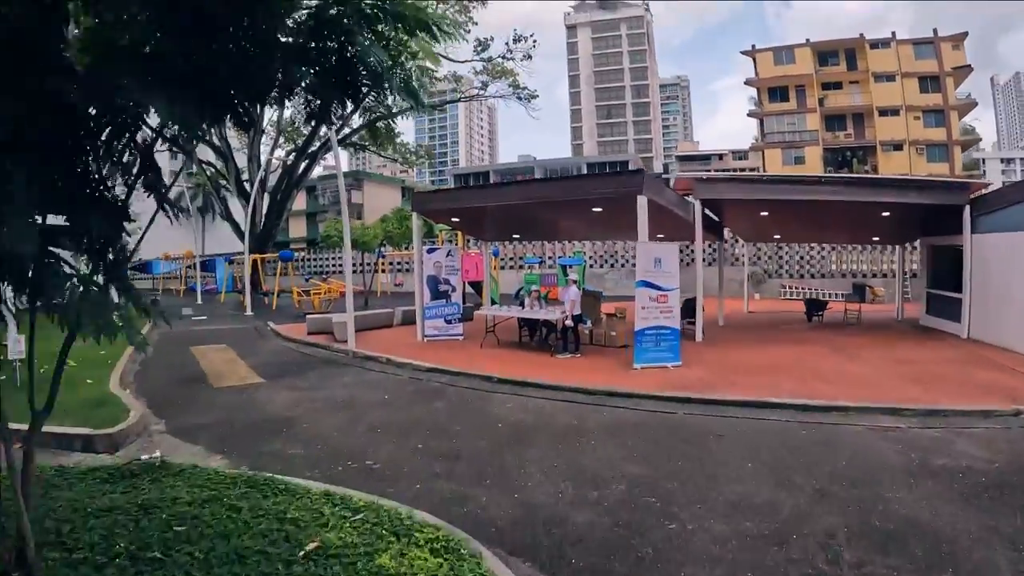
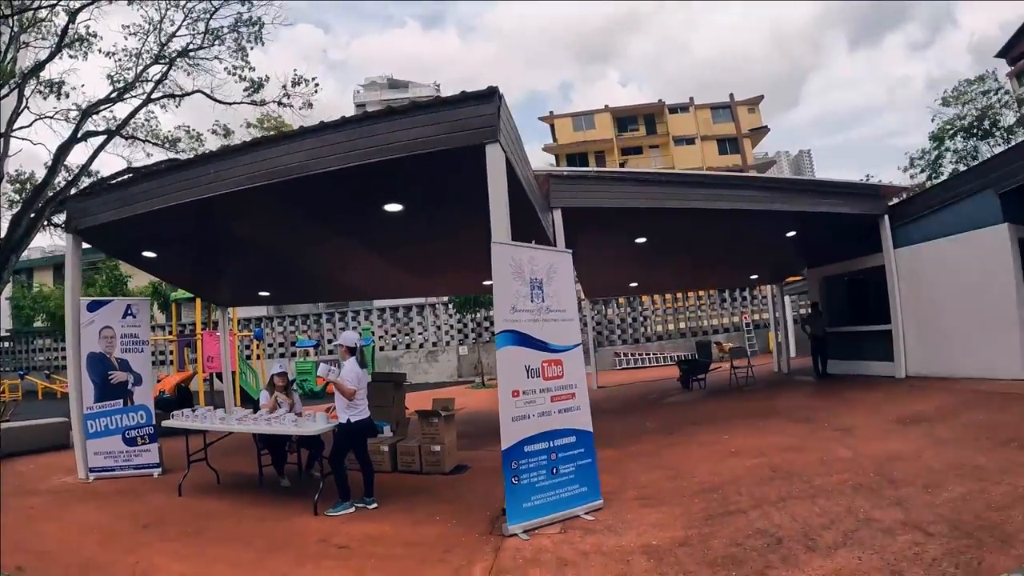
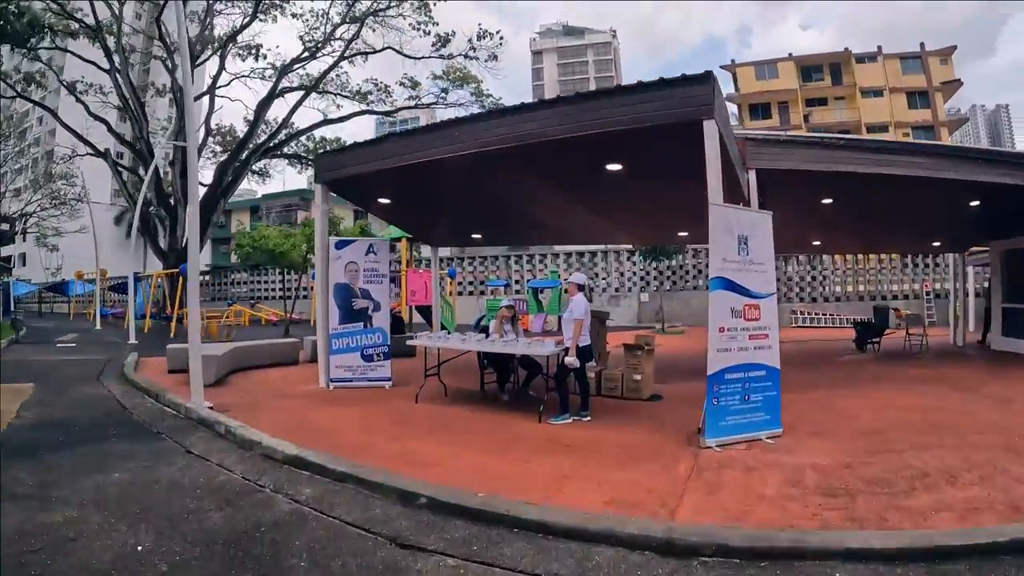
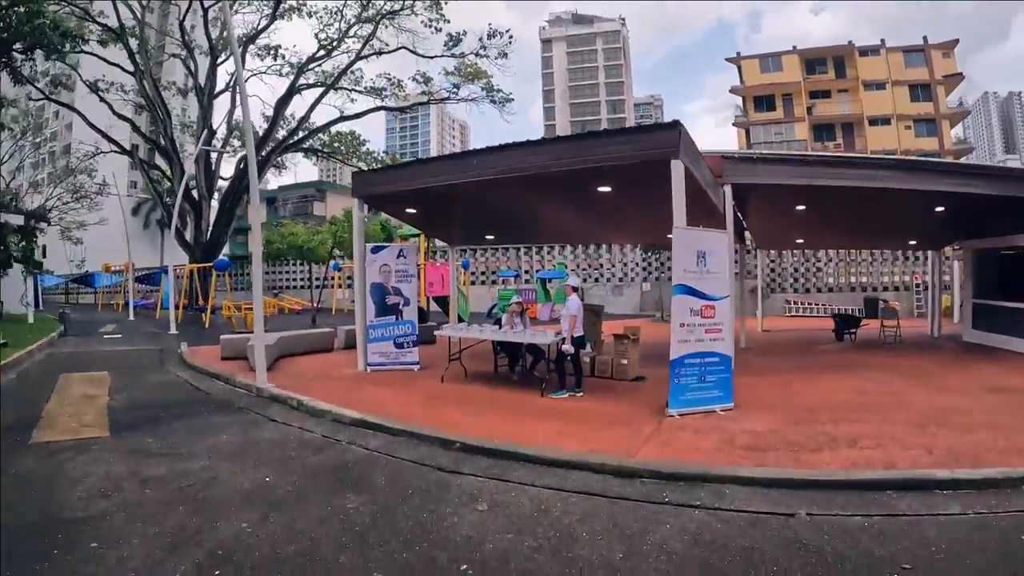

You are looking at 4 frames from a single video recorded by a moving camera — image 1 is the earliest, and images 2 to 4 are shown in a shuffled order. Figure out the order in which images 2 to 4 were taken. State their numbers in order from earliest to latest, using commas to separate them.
4, 3, 2
